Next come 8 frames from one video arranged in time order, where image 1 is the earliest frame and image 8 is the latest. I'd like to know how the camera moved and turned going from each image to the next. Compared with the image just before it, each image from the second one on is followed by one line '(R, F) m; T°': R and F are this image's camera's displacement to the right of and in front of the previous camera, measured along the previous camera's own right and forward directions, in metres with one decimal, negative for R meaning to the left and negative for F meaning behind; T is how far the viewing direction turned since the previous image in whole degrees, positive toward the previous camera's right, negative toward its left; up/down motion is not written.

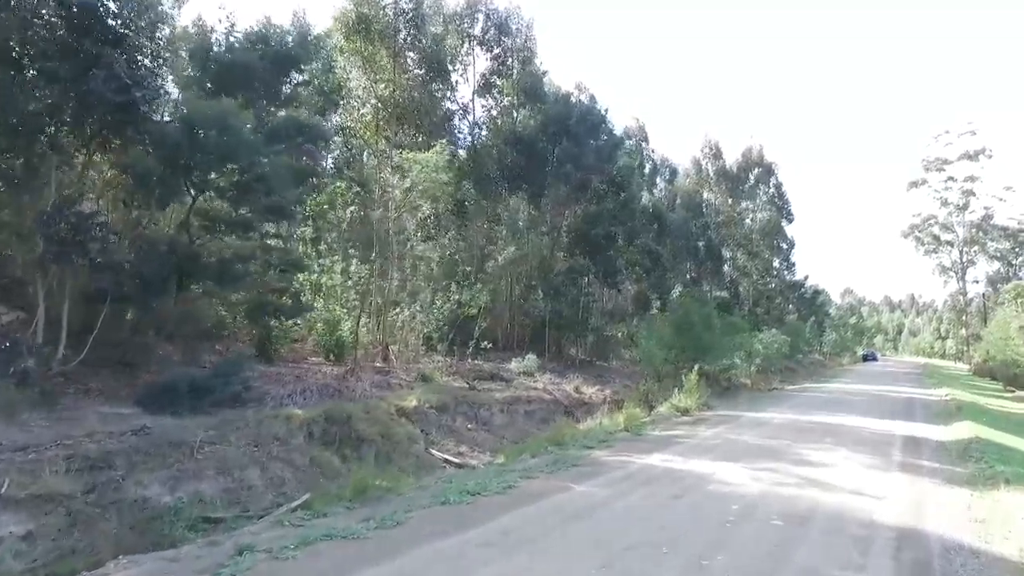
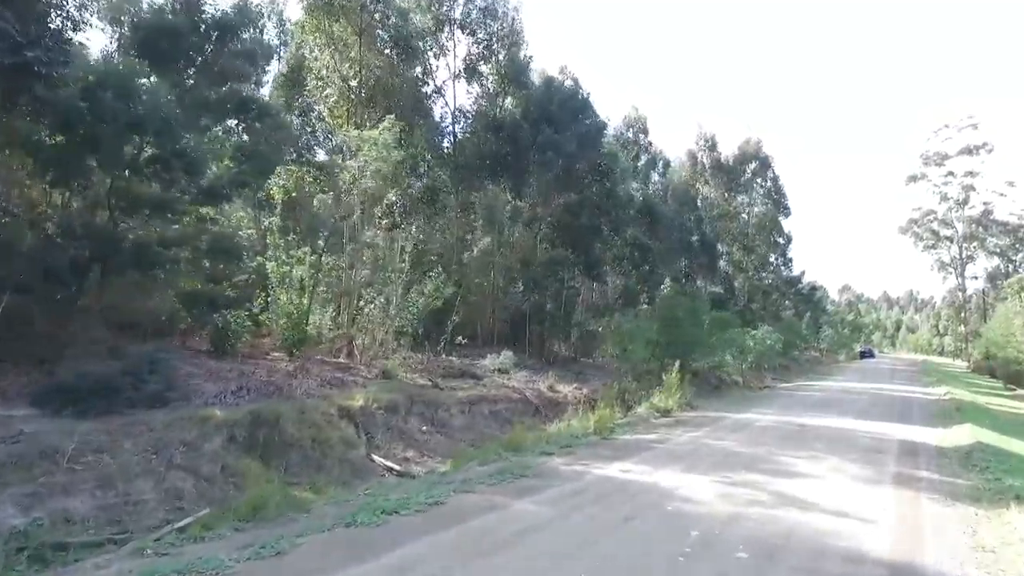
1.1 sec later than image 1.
(+0.9, +1.5) m; 0°
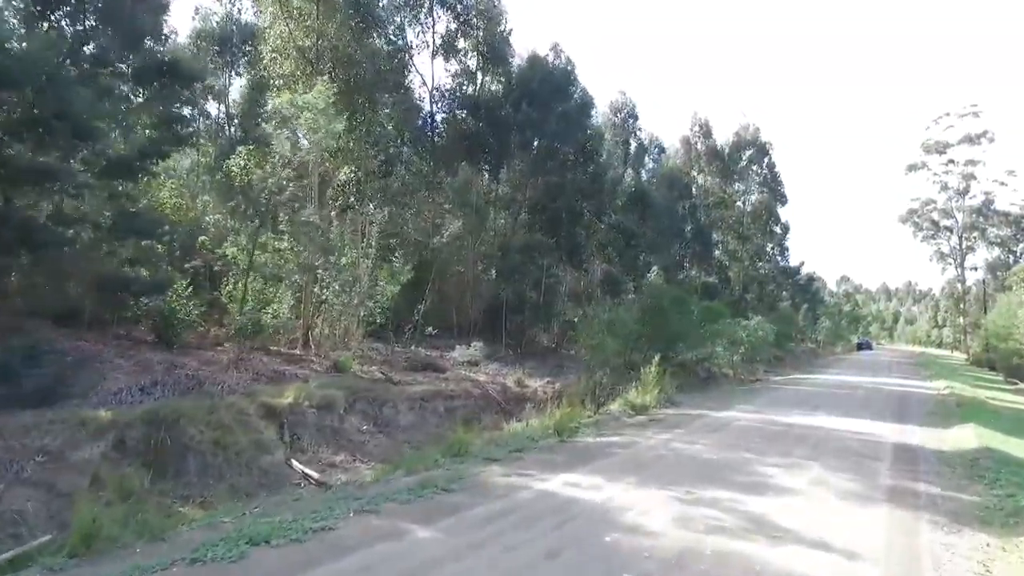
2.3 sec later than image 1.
(+1.0, +1.7) m; 0°
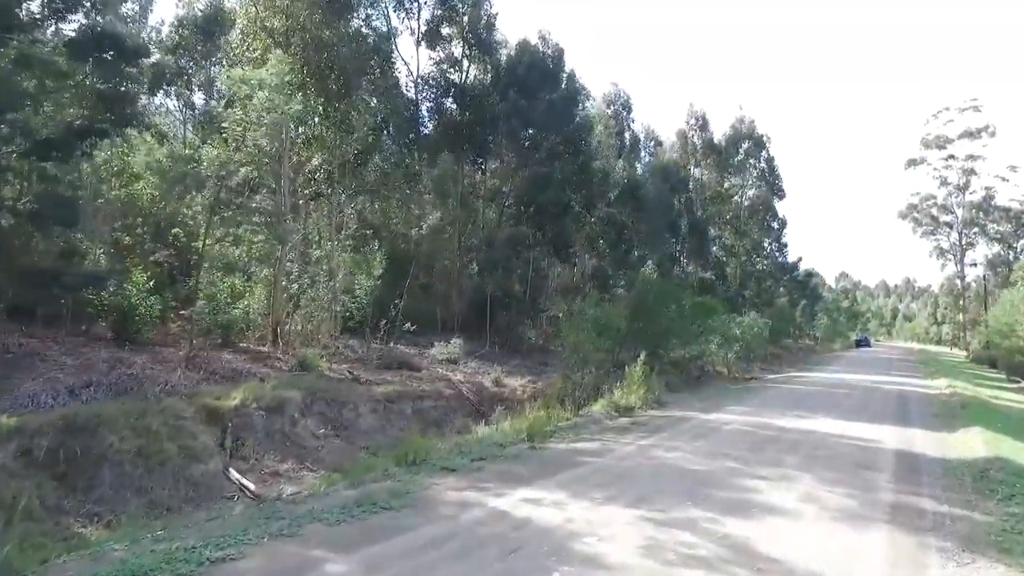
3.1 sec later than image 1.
(+0.6, +1.1) m; 0°
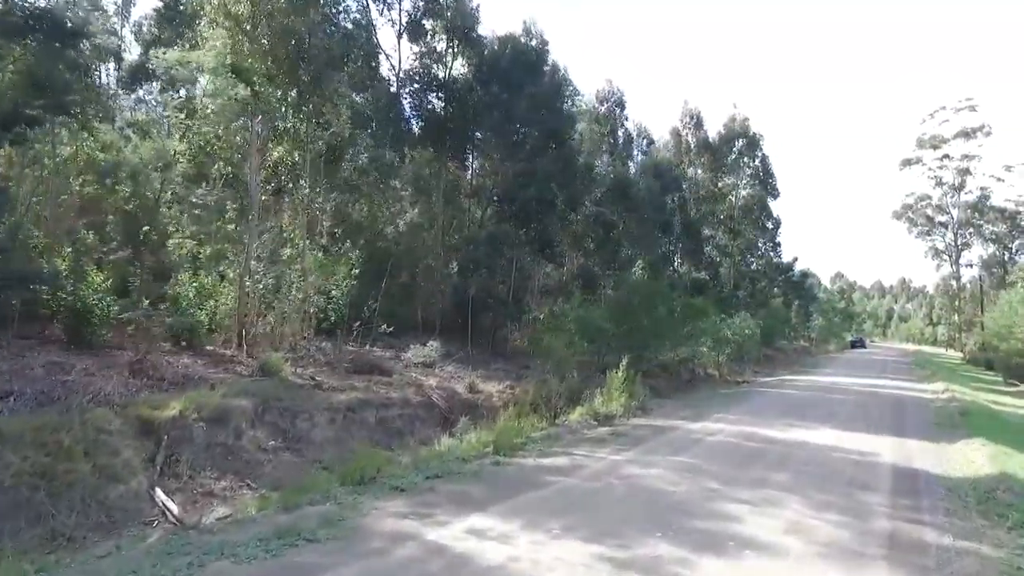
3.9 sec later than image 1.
(+0.5, +1.0) m; 0°
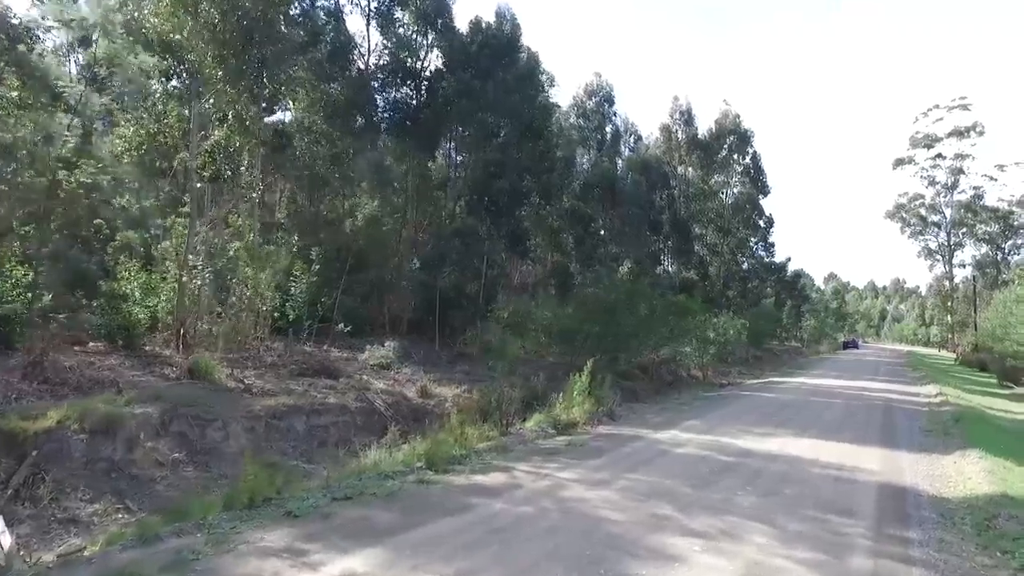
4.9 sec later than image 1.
(+0.9, +1.4) m; 0°
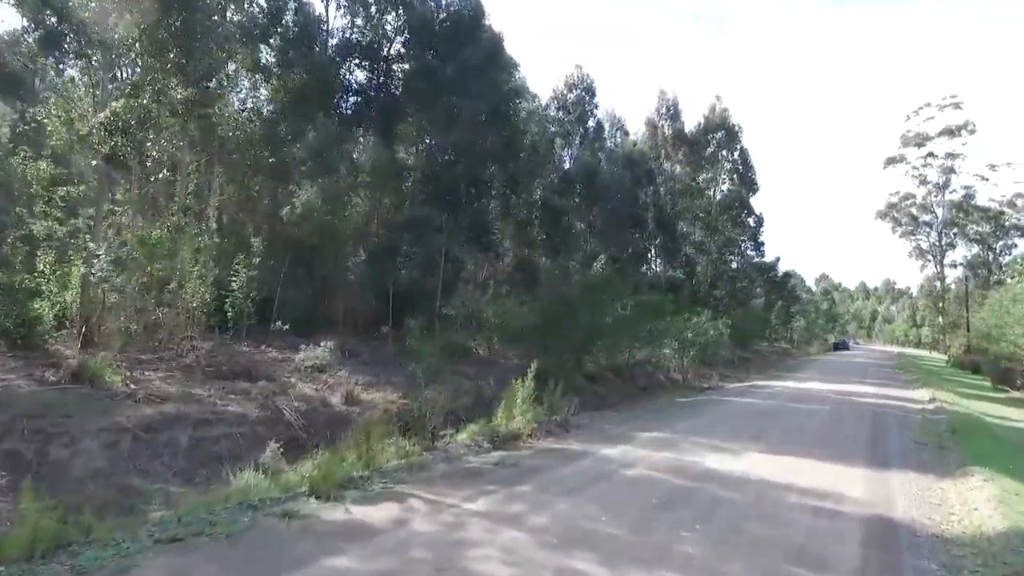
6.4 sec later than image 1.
(+1.1, +2.0) m; +1°
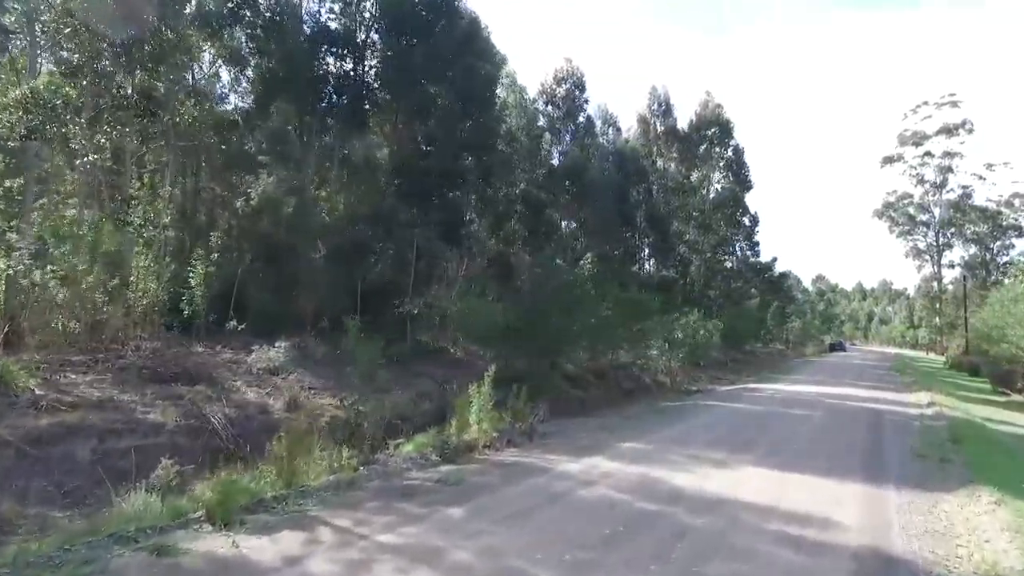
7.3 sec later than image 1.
(+0.7, +1.3) m; 0°
